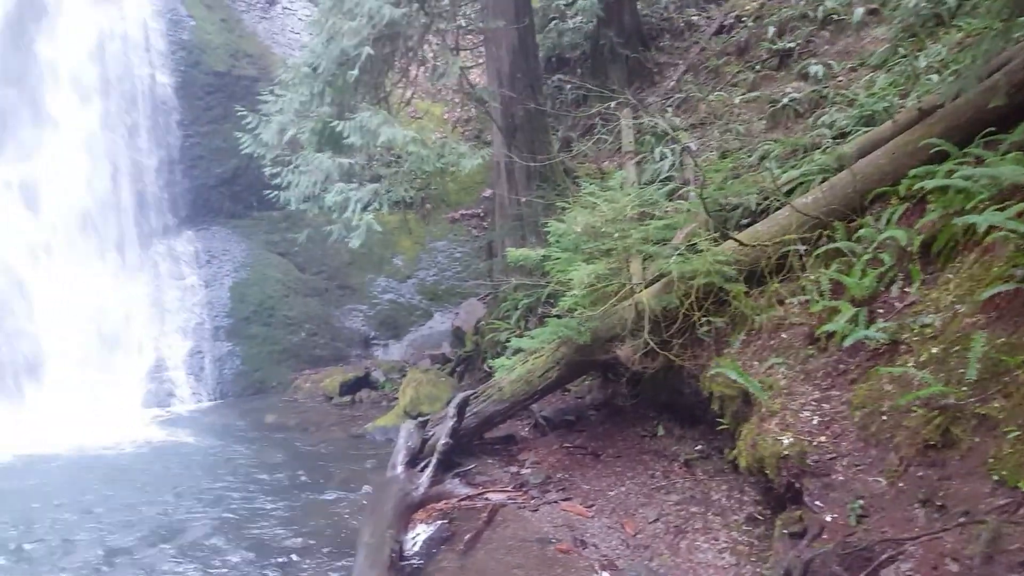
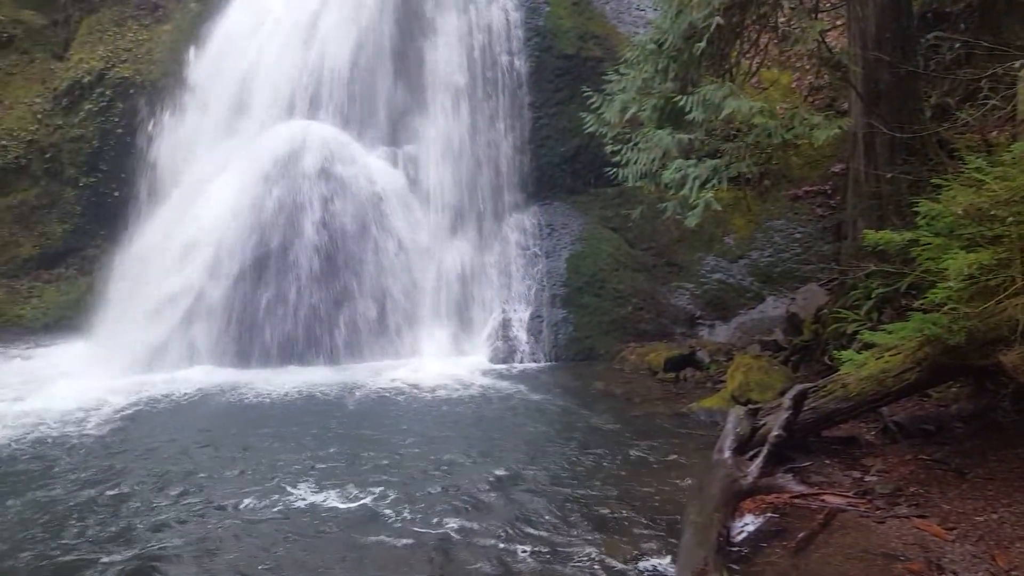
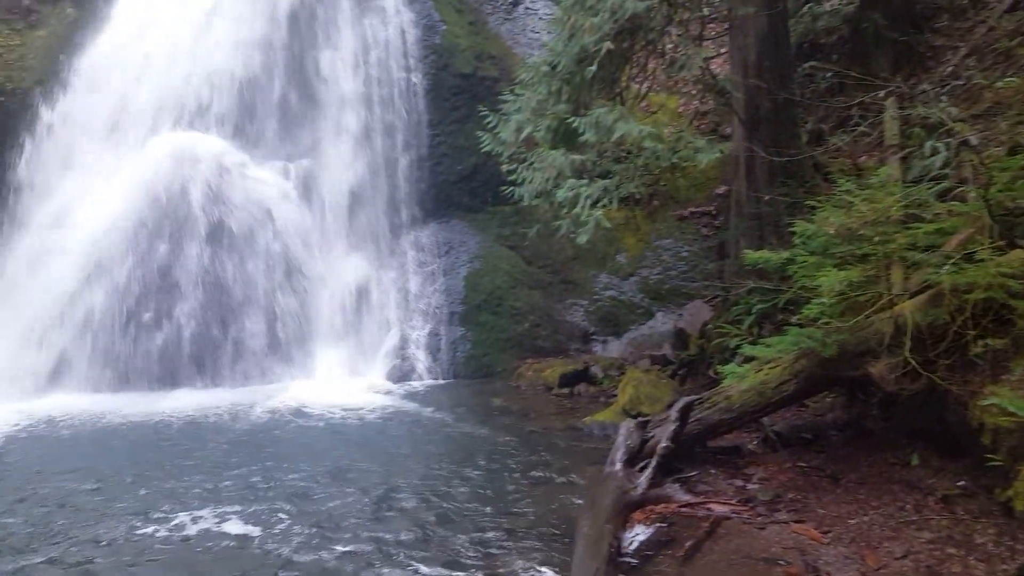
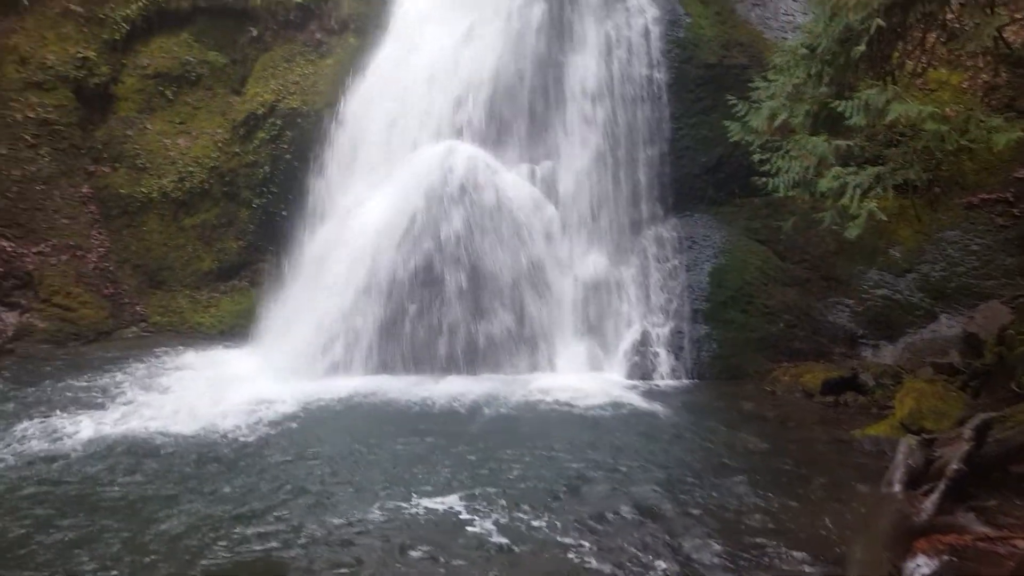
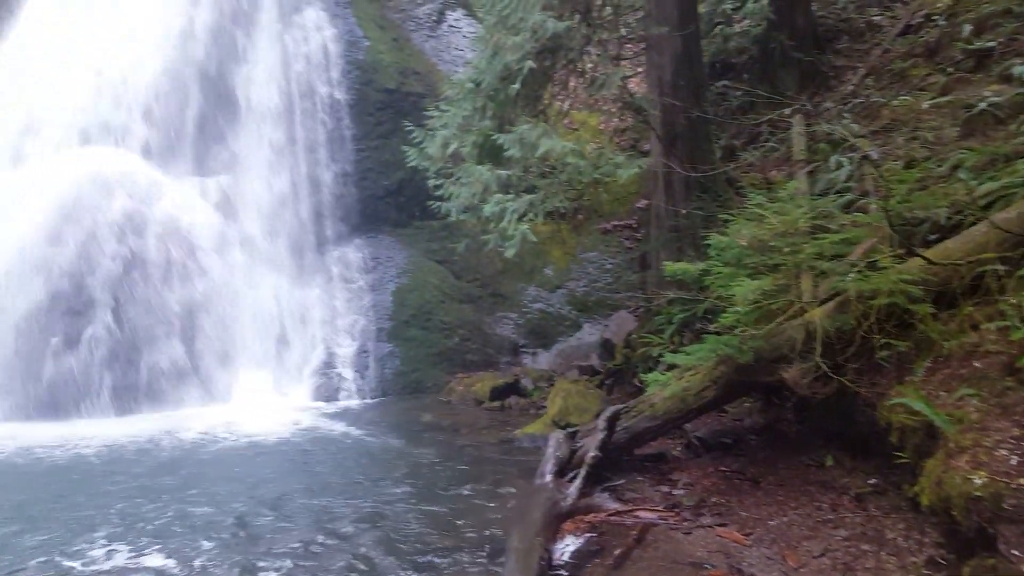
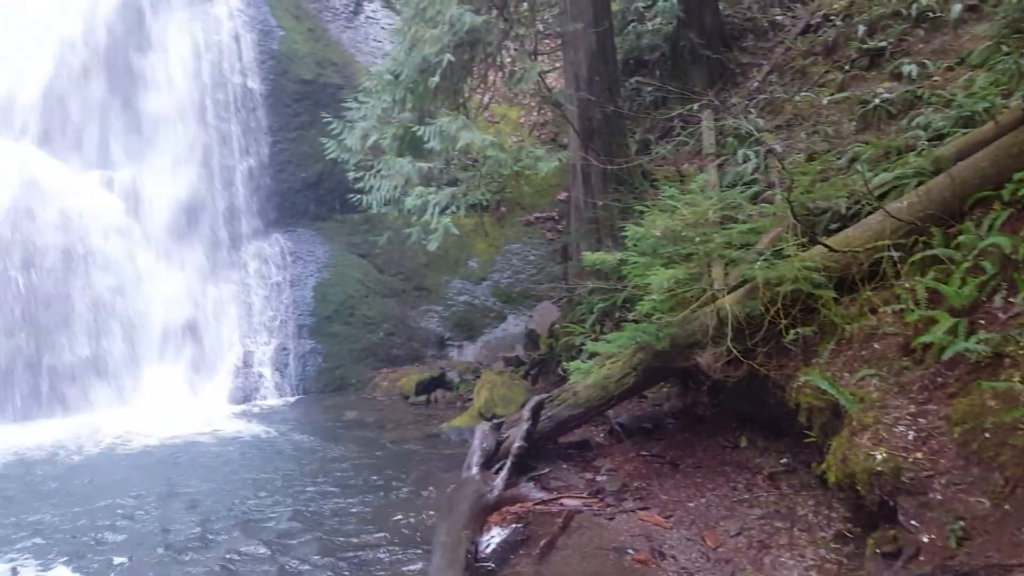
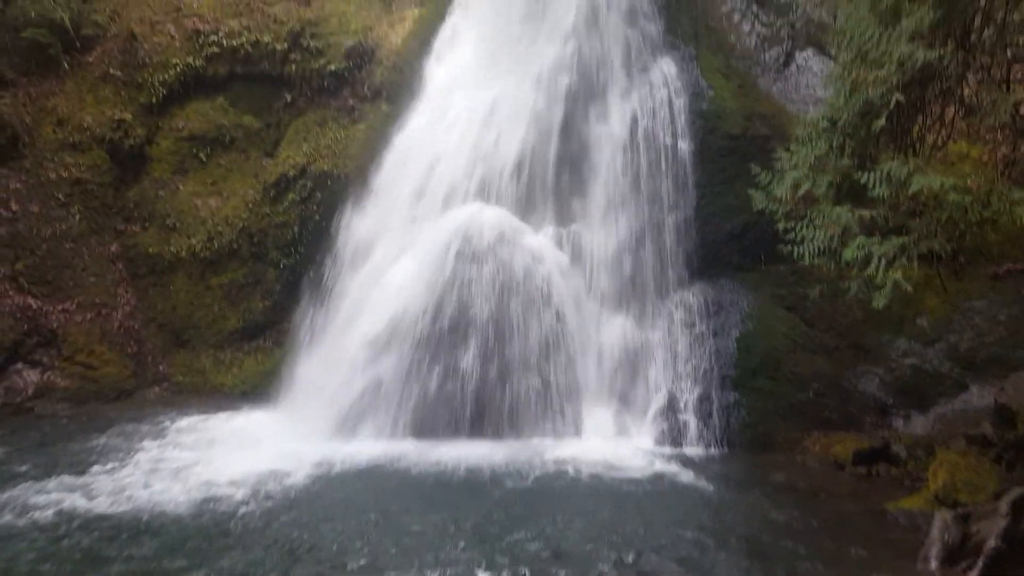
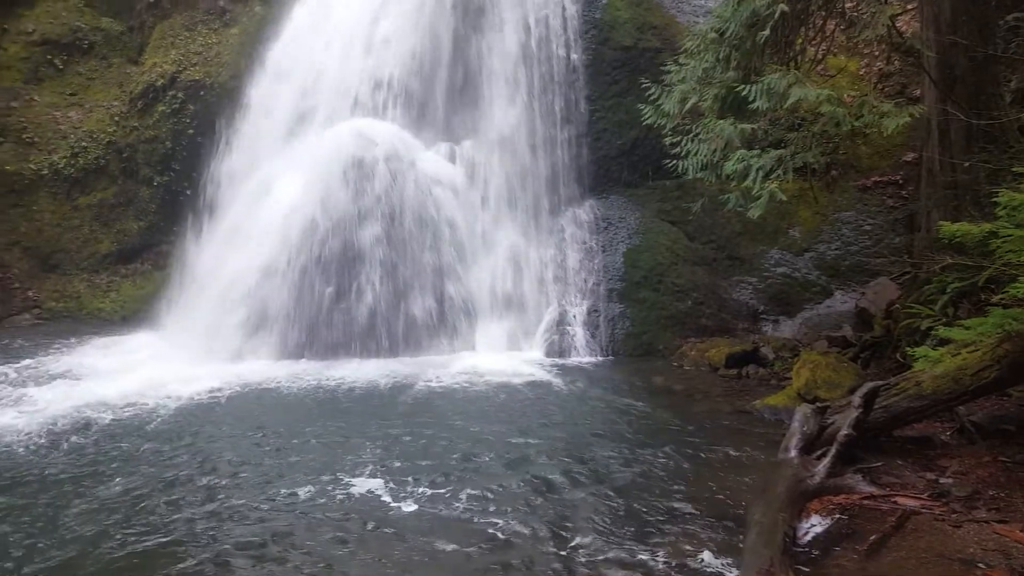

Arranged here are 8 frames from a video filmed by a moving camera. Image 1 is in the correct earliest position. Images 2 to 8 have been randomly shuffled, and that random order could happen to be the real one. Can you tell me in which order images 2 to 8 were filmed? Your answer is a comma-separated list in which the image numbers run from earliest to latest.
6, 5, 3, 2, 8, 4, 7
